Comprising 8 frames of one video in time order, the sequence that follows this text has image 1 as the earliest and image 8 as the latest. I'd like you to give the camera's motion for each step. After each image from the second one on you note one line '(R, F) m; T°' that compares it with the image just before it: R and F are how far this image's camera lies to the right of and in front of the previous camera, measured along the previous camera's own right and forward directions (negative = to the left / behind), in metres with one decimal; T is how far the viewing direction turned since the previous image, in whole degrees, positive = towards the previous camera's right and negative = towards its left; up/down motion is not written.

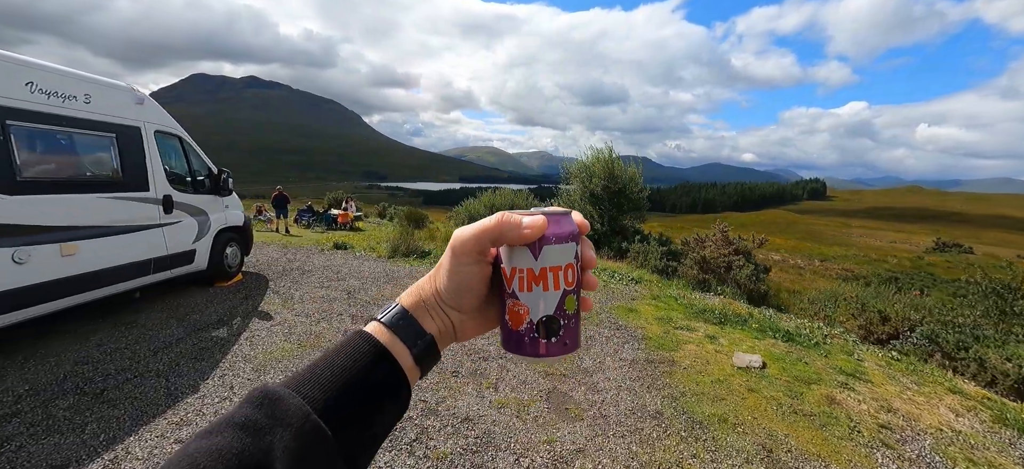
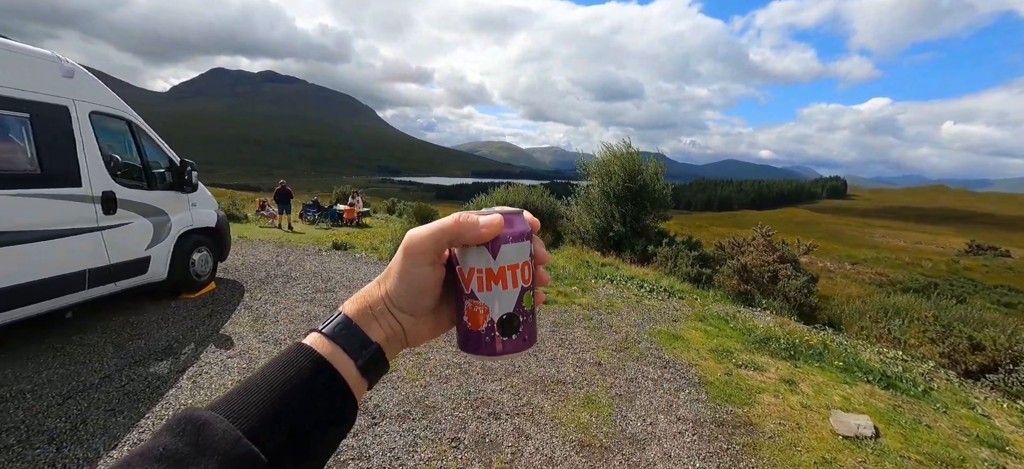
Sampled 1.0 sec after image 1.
(-0.1, +1.6) m; -2°
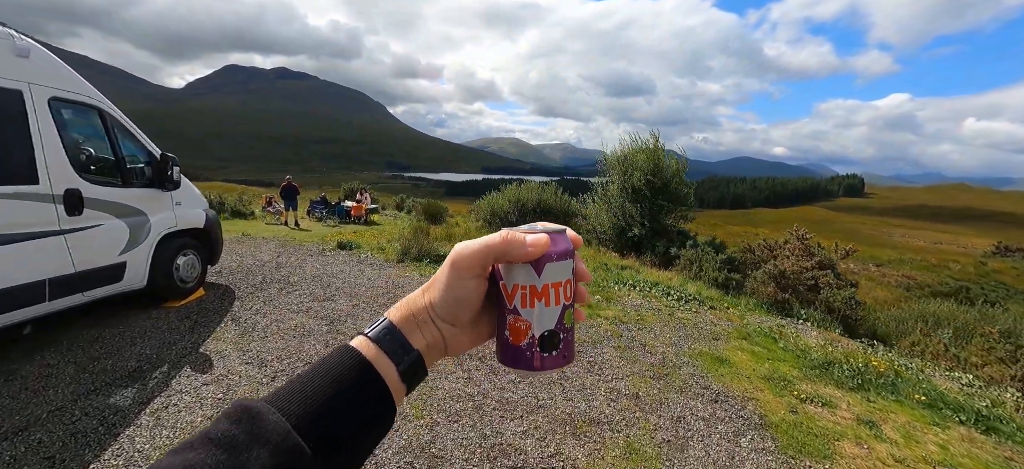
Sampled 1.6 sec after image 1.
(-0.2, +0.9) m; -1°
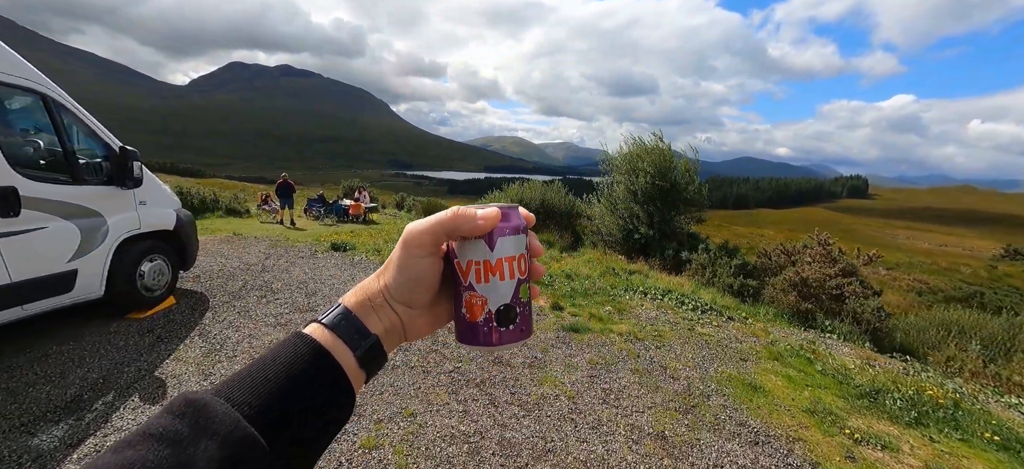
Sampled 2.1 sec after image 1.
(0.0, +0.8) m; 0°
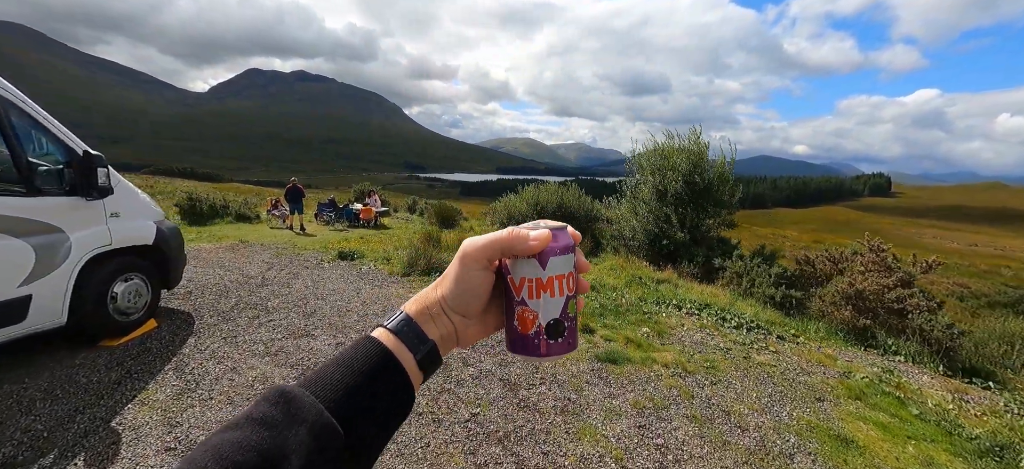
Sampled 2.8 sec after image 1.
(-0.2, +1.0) m; -2°
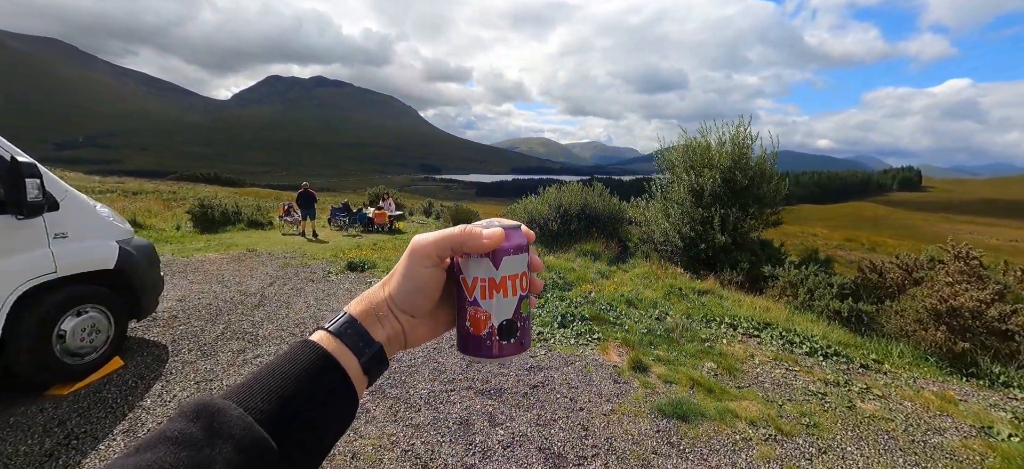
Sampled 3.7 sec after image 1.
(-0.2, +1.3) m; -2°
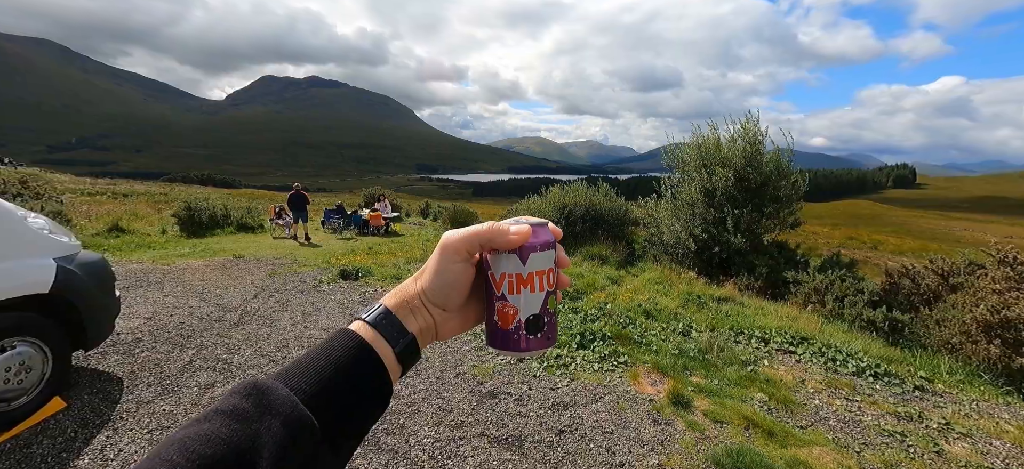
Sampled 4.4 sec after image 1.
(-0.2, +0.9) m; 0°
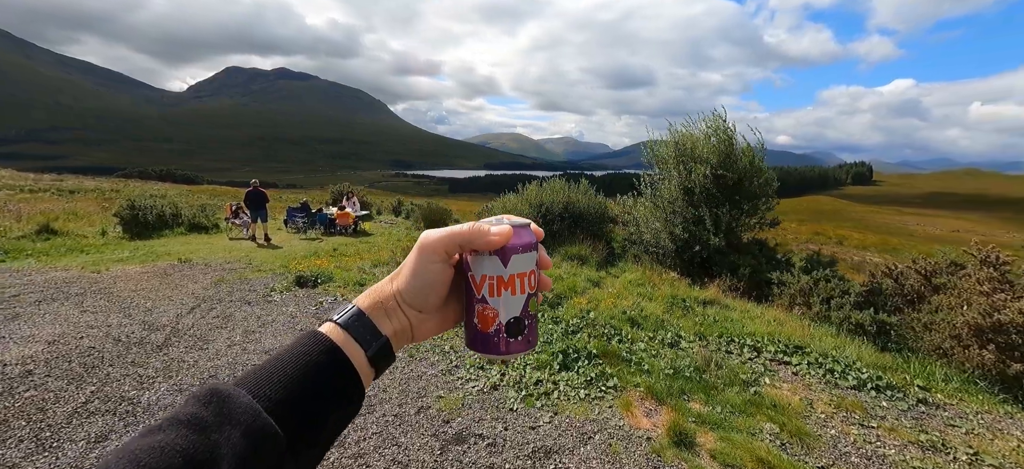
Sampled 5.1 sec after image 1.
(0.0, +0.8) m; +3°
